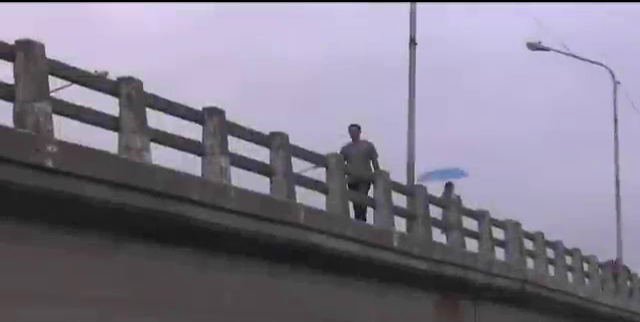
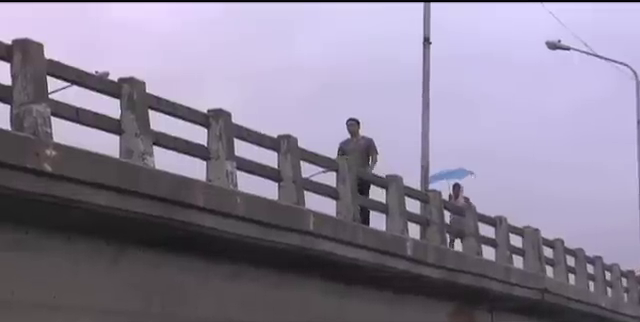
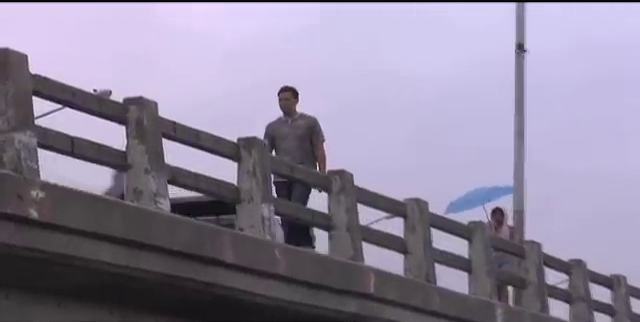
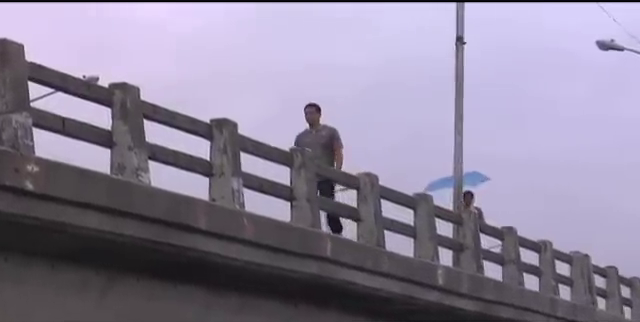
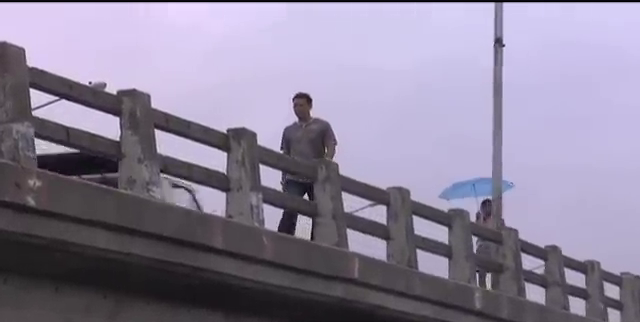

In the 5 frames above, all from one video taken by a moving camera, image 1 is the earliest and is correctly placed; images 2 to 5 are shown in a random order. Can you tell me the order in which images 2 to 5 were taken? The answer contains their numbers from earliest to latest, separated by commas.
2, 4, 5, 3
